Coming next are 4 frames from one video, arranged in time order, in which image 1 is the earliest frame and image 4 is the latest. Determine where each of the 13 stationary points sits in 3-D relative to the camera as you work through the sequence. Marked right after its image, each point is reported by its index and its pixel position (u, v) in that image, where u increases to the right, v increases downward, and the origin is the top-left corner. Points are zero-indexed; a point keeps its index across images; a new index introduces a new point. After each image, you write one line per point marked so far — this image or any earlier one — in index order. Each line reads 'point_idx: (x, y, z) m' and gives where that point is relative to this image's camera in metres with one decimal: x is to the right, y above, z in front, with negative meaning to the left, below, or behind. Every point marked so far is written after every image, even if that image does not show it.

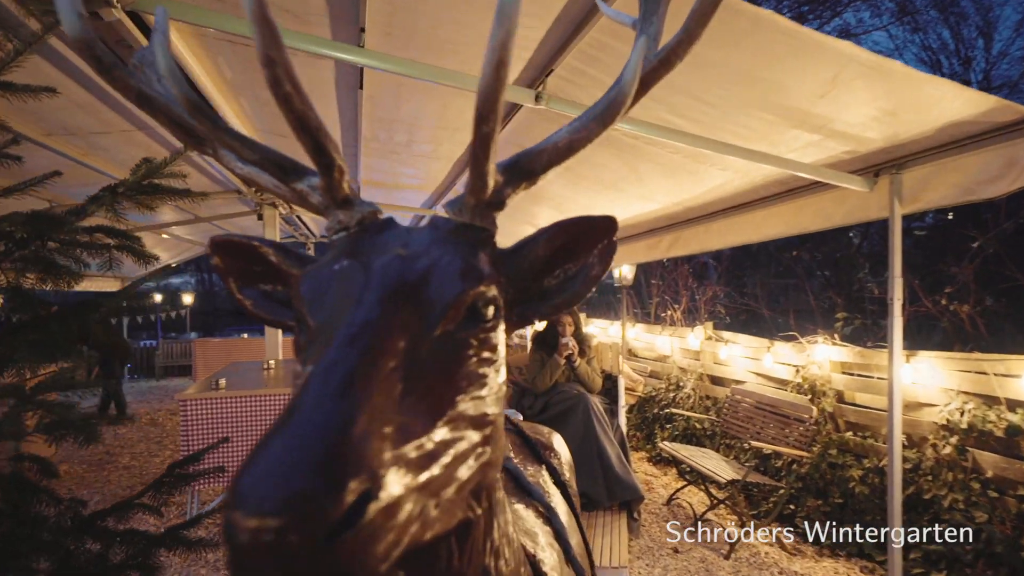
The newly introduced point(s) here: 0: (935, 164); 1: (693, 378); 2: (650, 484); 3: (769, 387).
0: (+1.8, +0.5, +2.7) m
1: (+1.7, -0.8, +5.7) m
2: (+1.1, -1.6, +4.8) m
3: (+2.0, -0.8, +4.7) m
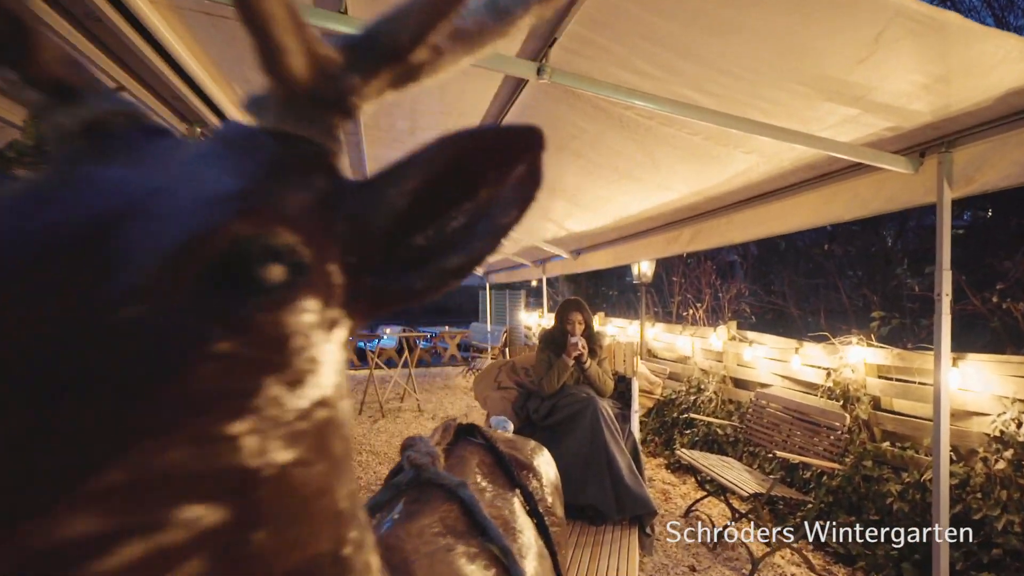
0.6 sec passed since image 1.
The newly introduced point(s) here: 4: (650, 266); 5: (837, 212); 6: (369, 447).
0: (+1.8, +0.6, +2.3) m
1: (+1.8, -0.8, +5.3) m
2: (+1.2, -1.5, +4.5) m
3: (+2.0, -0.7, +4.3) m
4: (+1.5, +0.2, +6.6) m
5: (+1.6, +0.4, +3.1) m
6: (-1.4, -1.6, +6.1) m
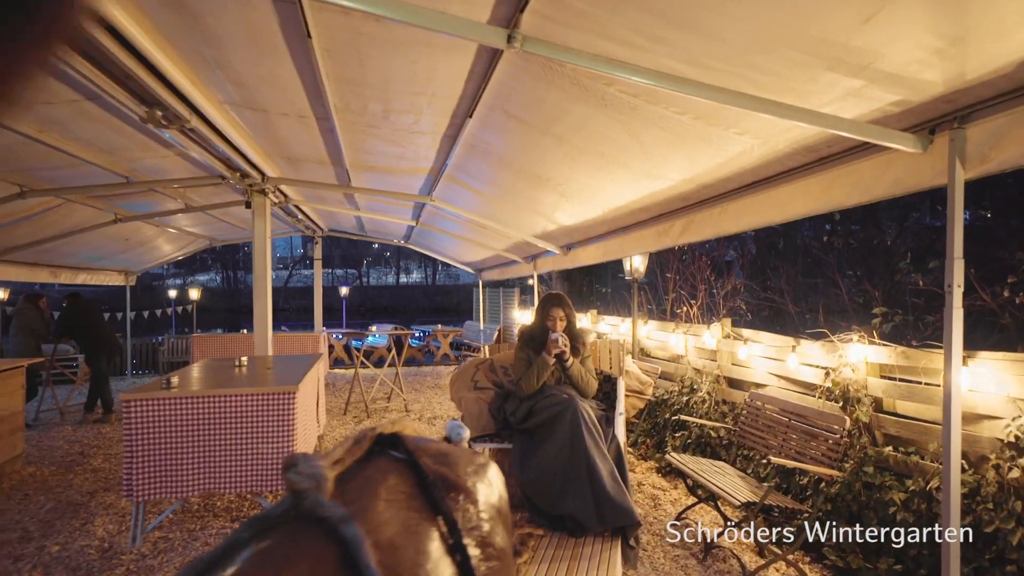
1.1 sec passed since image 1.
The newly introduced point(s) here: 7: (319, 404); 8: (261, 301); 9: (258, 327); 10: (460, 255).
0: (+1.7, +0.6, +2.1) m
1: (+1.6, -0.8, +5.1) m
2: (+1.0, -1.5, +4.3) m
3: (+1.9, -0.7, +4.1) m
4: (+1.4, +0.3, +6.3) m
5: (+1.5, +0.4, +2.8) m
6: (-1.6, -1.6, +5.9) m
7: (-1.6, -1.0, +5.1) m
8: (-2.8, -0.1, +6.7) m
9: (-2.8, -0.4, +6.8) m
10: (-1.0, +0.6, +11.6) m
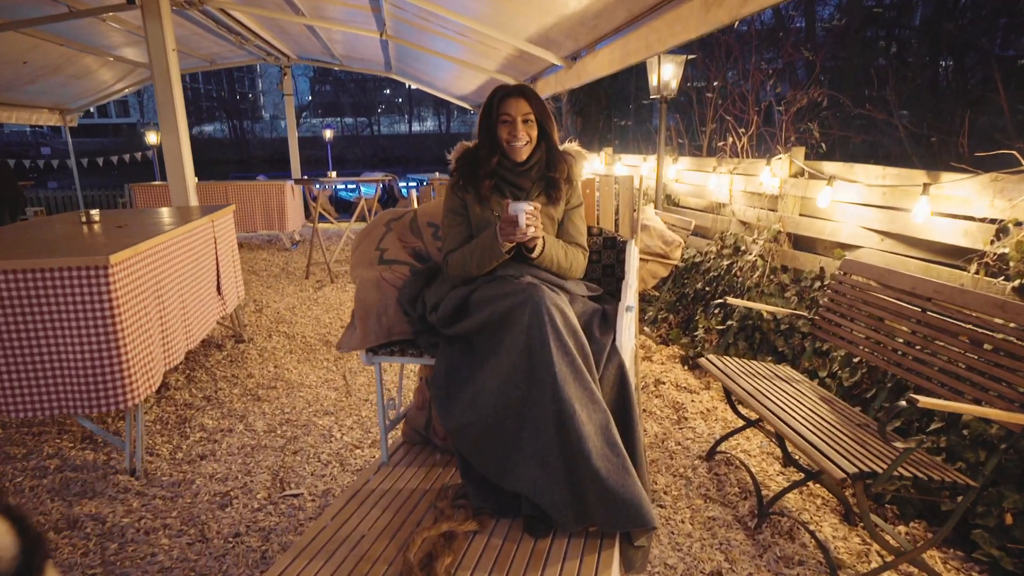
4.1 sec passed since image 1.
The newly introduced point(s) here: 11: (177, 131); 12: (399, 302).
0: (+1.4, +0.9, +0.3) m
1: (+1.5, +0.3, +3.6) m
2: (+0.8, -0.6, +3.0) m
3: (+1.7, +0.1, +2.6) m
4: (+1.2, +1.6, +4.5) m
5: (+1.2, +0.9, +1.1) m
6: (-1.7, -0.3, +4.6) m
7: (-1.8, +0.1, +3.7) m
8: (-2.9, +1.3, +5.1) m
9: (-3.0, +1.0, +5.3) m
10: (-0.9, +3.2, +9.6) m
11: (-2.9, +1.3, +5.2) m
12: (-0.4, 0.0, +2.0) m
